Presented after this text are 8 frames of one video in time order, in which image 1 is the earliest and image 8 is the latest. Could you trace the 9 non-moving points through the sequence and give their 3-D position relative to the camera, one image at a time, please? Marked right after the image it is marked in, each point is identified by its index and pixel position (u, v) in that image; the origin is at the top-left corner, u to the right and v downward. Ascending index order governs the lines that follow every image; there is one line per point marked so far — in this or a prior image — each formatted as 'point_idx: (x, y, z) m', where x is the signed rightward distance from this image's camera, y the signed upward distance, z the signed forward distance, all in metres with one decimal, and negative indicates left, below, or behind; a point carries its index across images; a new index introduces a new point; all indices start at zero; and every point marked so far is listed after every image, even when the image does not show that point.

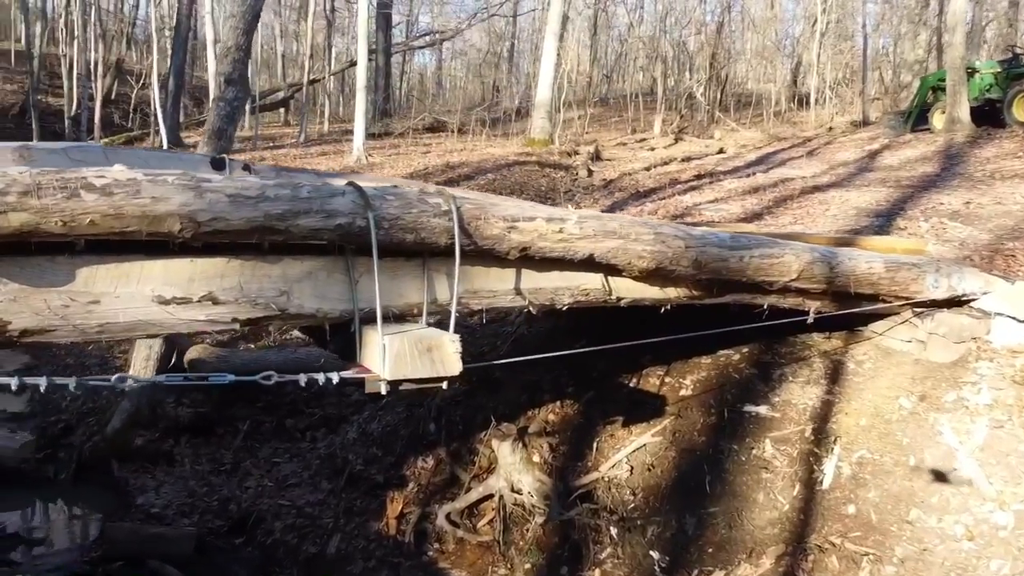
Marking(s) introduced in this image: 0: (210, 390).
0: (-3.9, -1.3, +10.5) m
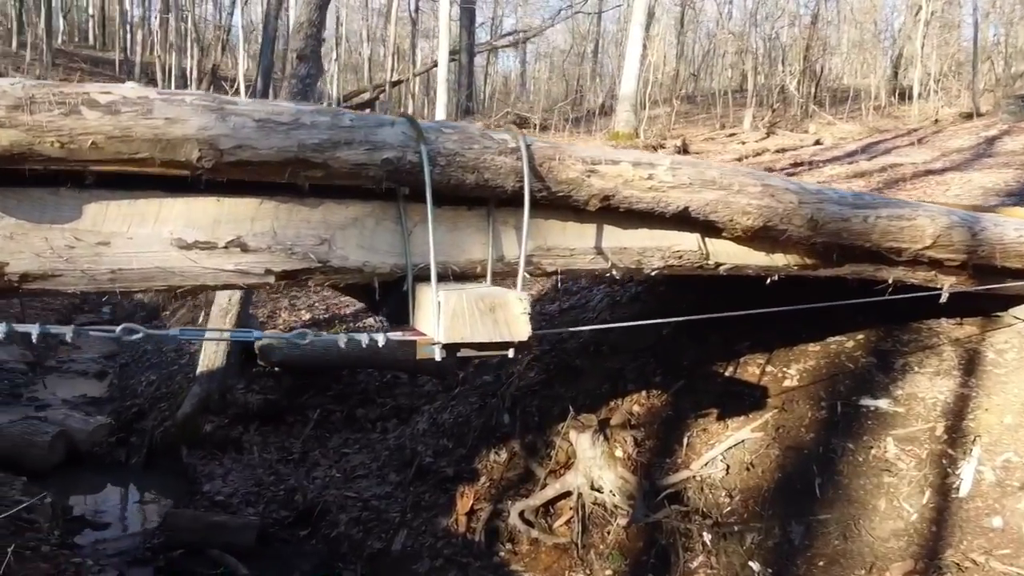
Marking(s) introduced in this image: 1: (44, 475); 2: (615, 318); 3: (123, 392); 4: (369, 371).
0: (-2.9, -1.1, +10.2) m
1: (-5.3, -2.1, +9.1) m
2: (+1.0, -0.3, +8.0) m
3: (-5.5, -1.5, +11.3) m
4: (-1.8, -1.1, +10.5) m
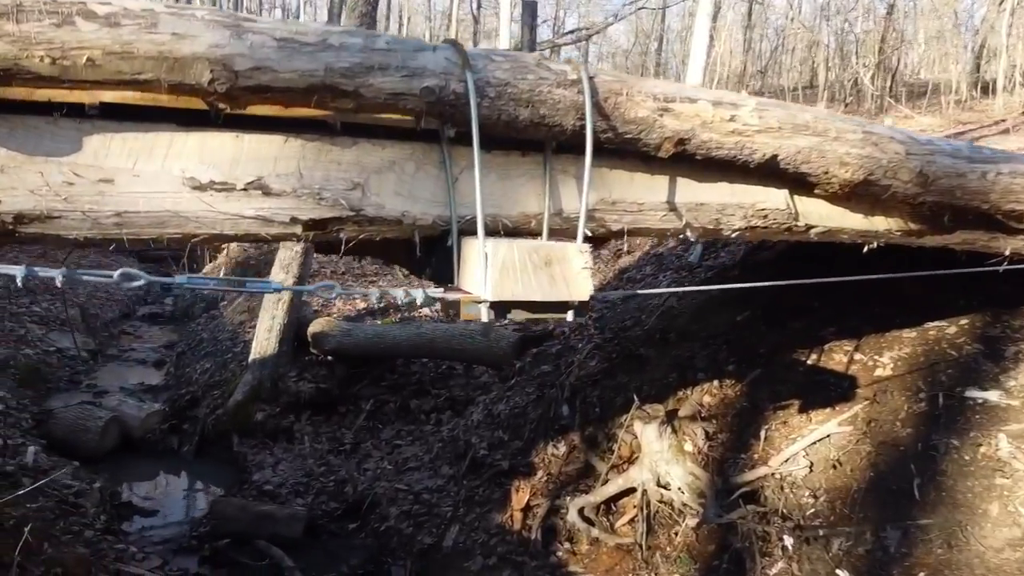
0: (-2.2, -1.0, +9.9) m
1: (-4.6, -1.9, +9.0) m
2: (+1.6, -0.2, +7.4) m
3: (-4.7, -1.3, +11.2) m
4: (-1.1, -0.9, +10.2) m
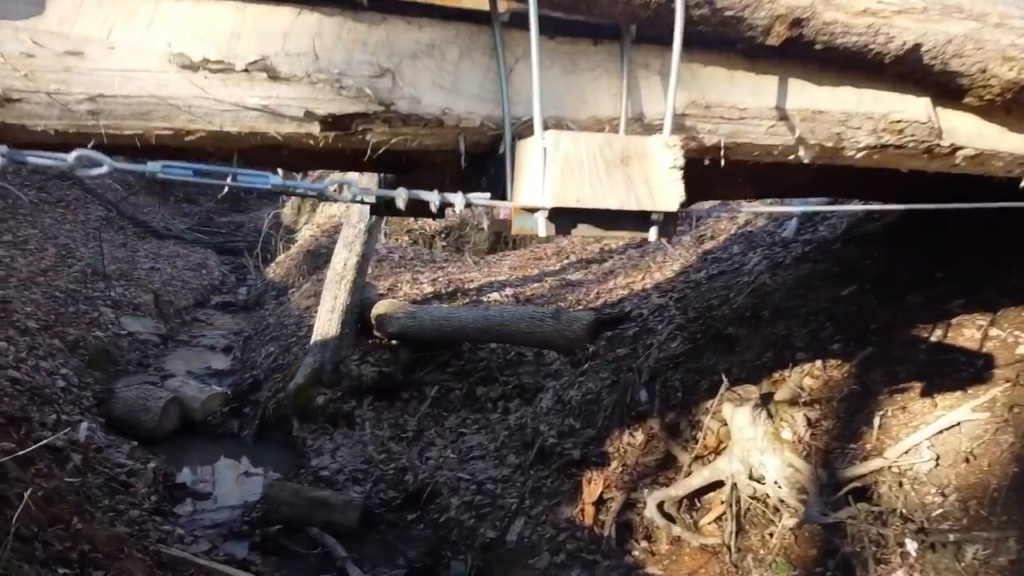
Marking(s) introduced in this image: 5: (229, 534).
0: (-1.3, -0.7, +9.5) m
1: (-3.9, -1.7, +8.7) m
2: (+2.2, +0.1, +6.6) m
3: (-3.7, -1.0, +11.0) m
4: (-0.2, -0.7, +9.6) m
5: (-2.4, -2.1, +6.8) m
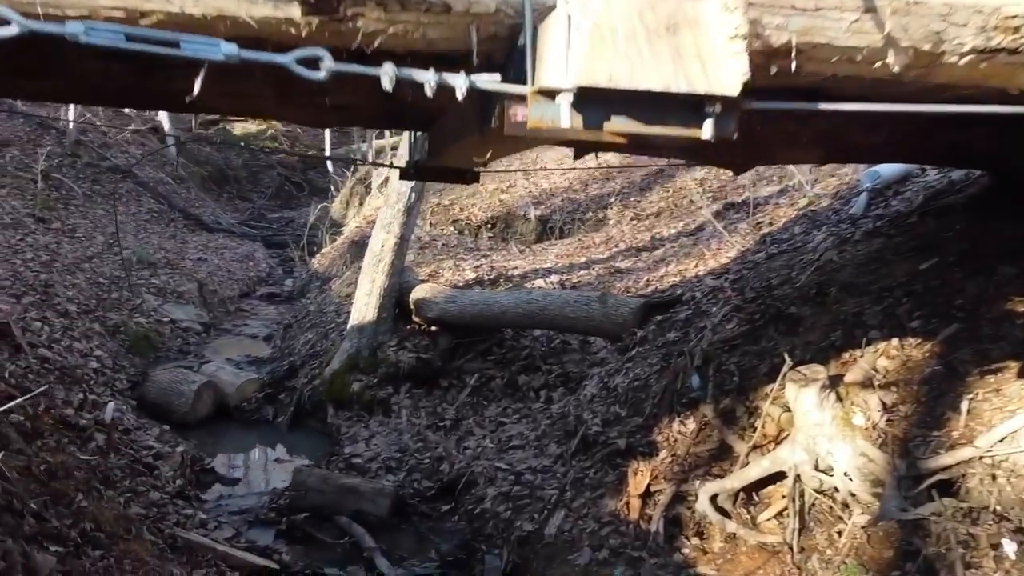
0: (-0.9, -0.6, +9.1) m
1: (-3.4, -1.5, +8.5) m
2: (+2.5, +0.2, +6.0) m
3: (-3.1, -0.9, +10.7) m
4: (+0.3, -0.5, +9.2) m
5: (-2.1, -1.9, +6.4) m
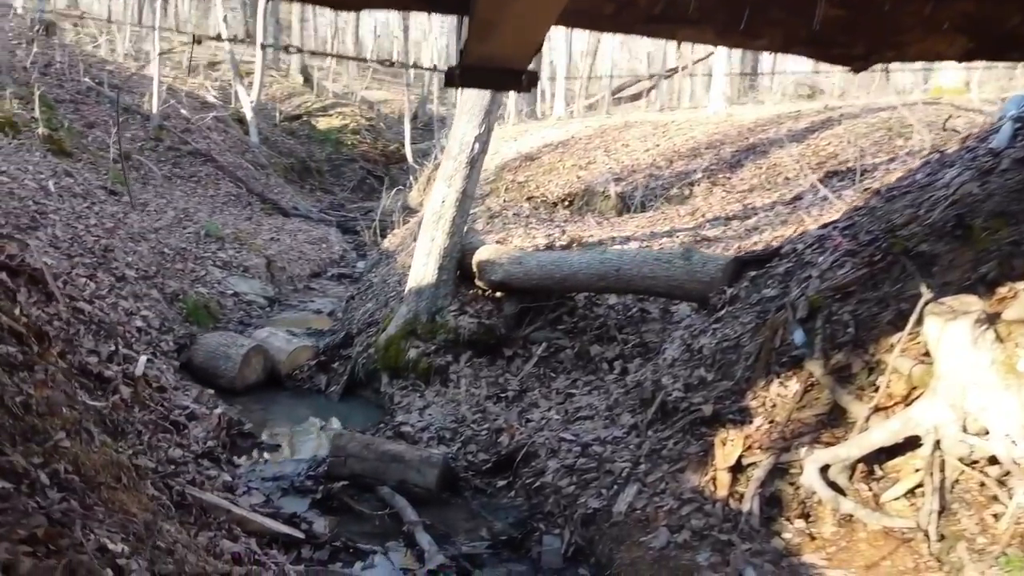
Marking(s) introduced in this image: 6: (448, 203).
0: (-0.1, -0.2, +8.3) m
1: (-2.7, -1.0, +8.0) m
2: (+2.9, +0.6, +4.9) m
3: (-2.2, -0.4, +10.1) m
4: (+1.1, -0.2, +8.2) m
5: (-1.6, -1.4, +5.8) m
6: (-0.6, +0.9, +8.1) m
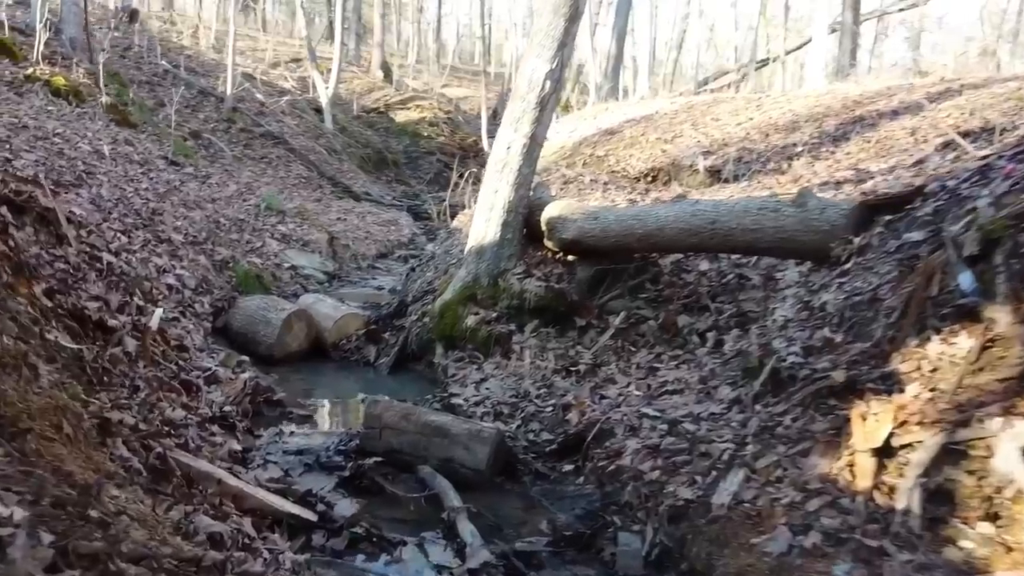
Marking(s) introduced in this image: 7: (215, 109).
0: (+0.6, +0.2, +7.2) m
1: (-2.1, -0.6, +7.2) m
2: (+3.3, +0.9, +3.5) m
3: (-1.3, -0.1, +9.2) m
4: (+1.7, +0.2, +7.0) m
5: (-1.2, -1.1, +4.8) m
6: (0.0, +1.2, +7.1) m
7: (-7.4, +4.4, +19.8) m
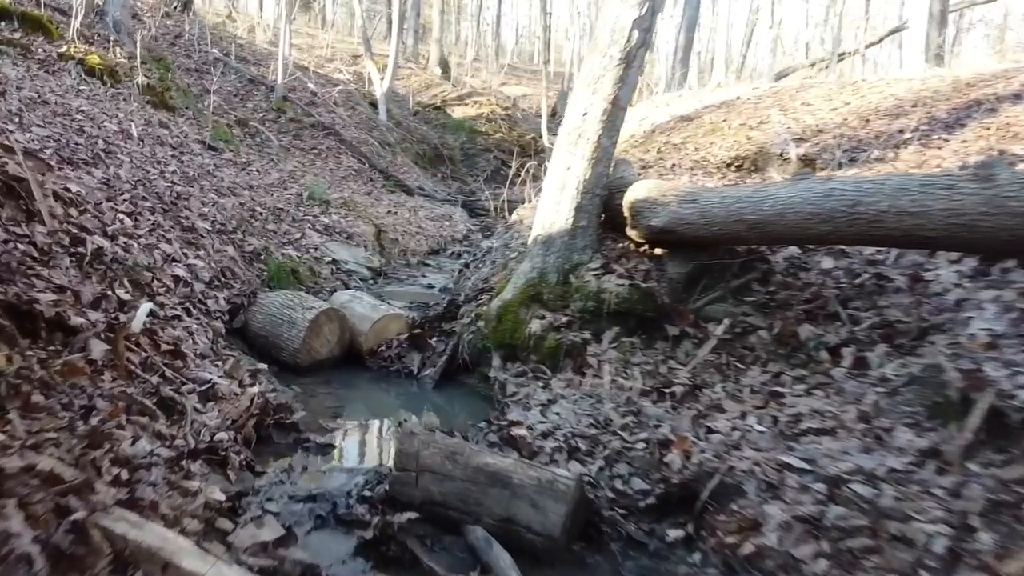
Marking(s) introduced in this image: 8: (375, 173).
0: (+1.1, +0.2, +5.8) m
1: (-1.6, -0.6, +6.0) m
2: (+3.6, +0.9, +2.0) m
3: (-0.6, -0.1, +8.0) m
4: (+2.2, +0.2, +5.6) m
5: (-0.8, -1.0, +3.6) m
6: (+0.6, +1.2, +5.7) m
7: (-5.9, +4.5, +19.0) m
8: (-3.2, +2.7, +18.8) m
